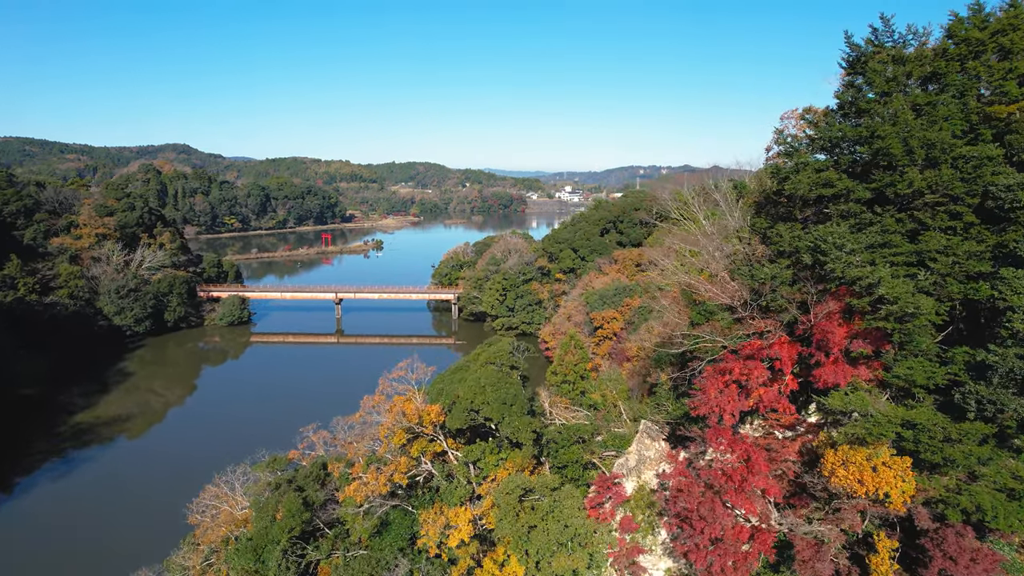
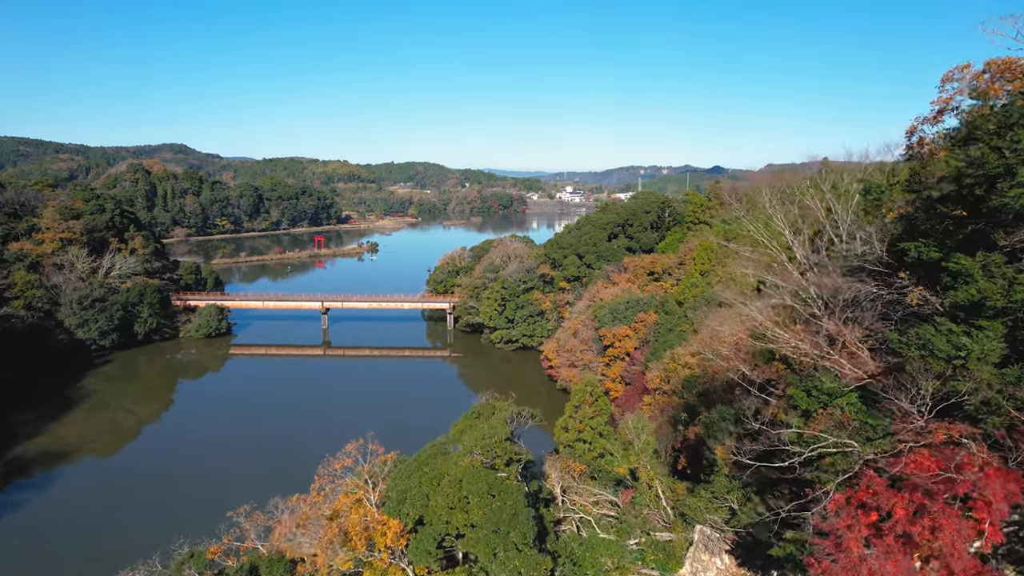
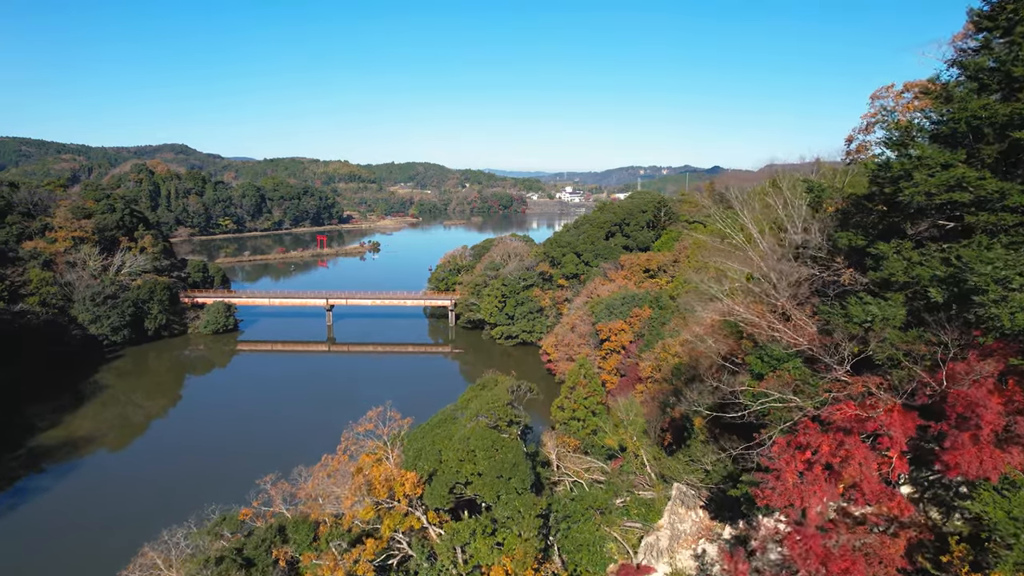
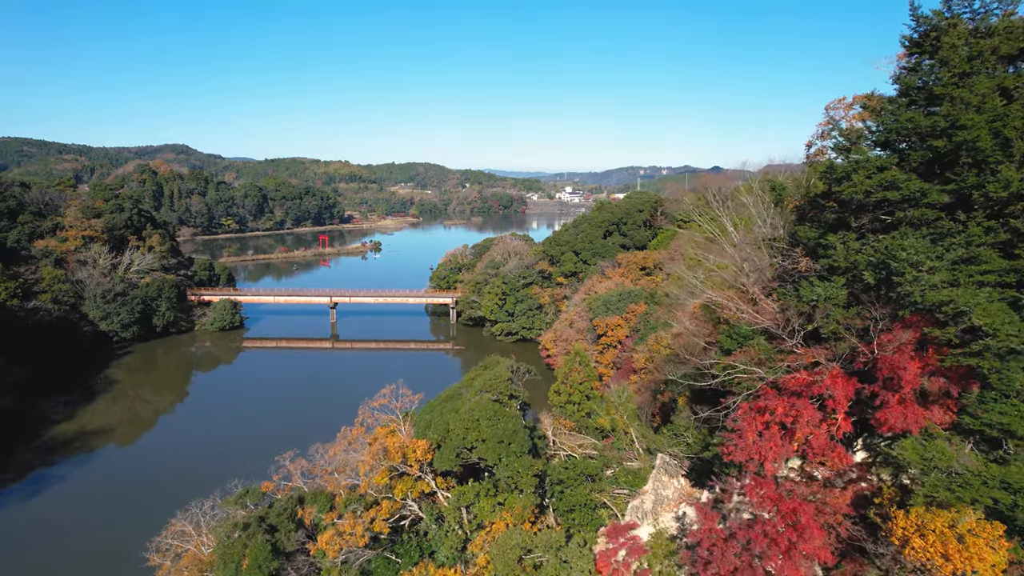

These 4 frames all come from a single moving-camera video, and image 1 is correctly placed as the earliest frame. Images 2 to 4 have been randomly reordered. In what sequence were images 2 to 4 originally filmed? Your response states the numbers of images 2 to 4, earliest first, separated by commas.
4, 3, 2
